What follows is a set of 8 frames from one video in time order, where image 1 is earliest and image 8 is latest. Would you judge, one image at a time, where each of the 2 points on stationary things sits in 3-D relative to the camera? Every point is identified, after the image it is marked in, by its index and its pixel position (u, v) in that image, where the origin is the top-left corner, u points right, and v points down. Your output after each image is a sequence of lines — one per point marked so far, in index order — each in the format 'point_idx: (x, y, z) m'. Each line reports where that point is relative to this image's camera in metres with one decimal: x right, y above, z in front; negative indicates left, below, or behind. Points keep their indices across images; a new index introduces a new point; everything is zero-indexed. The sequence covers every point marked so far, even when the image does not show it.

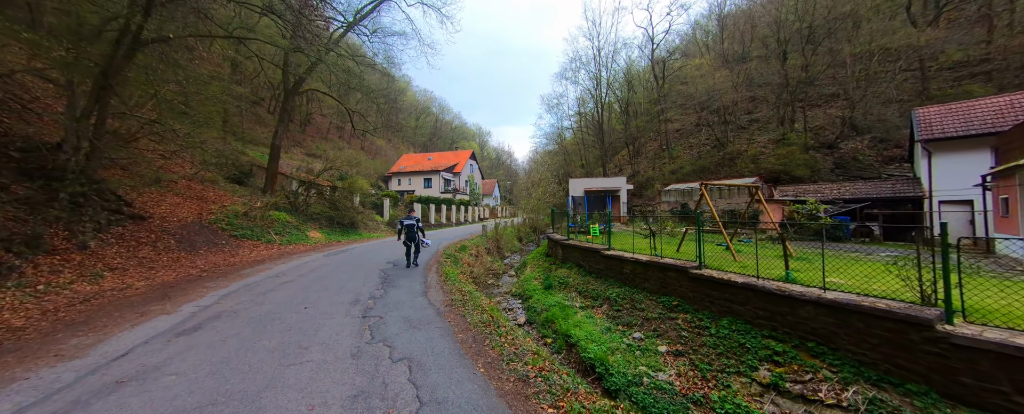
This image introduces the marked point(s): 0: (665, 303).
0: (+2.7, -1.7, +5.6) m
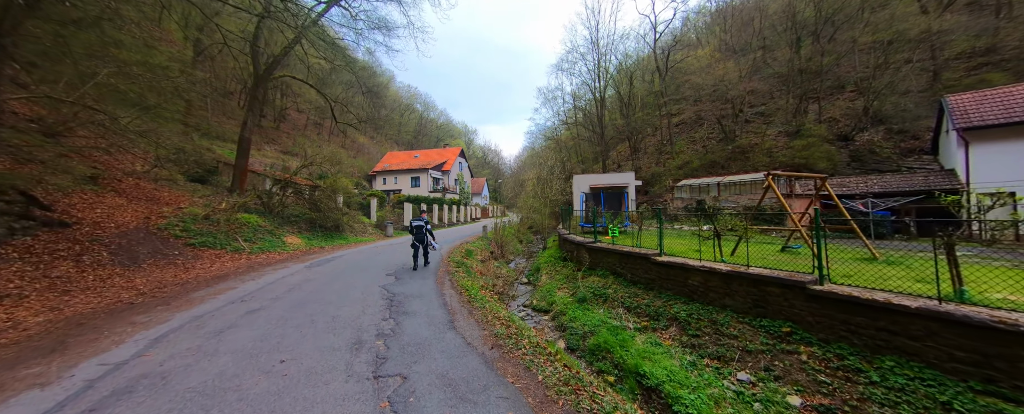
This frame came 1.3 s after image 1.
0: (+3.5, -1.7, +4.2) m
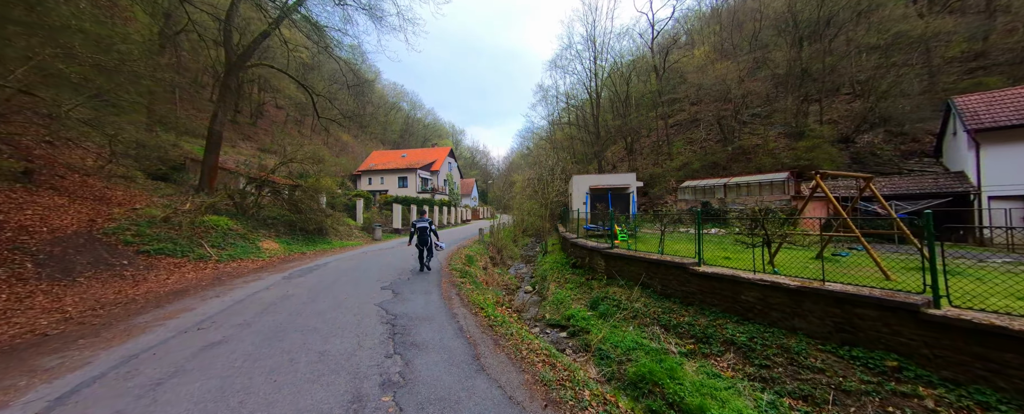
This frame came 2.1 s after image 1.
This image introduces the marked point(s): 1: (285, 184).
0: (+3.9, -1.7, +3.5) m
1: (-10.0, +1.0, +14.0) m
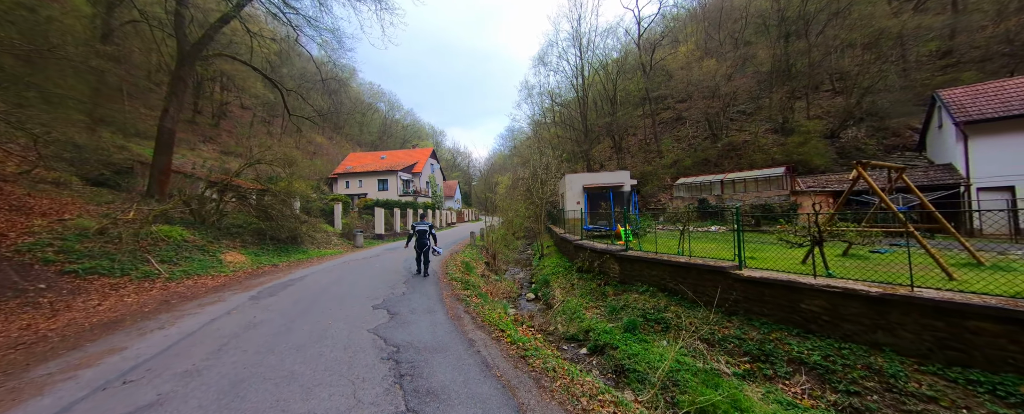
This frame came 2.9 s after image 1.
0: (+4.3, -1.6, +2.8) m
1: (-10.2, +0.7, +12.5) m
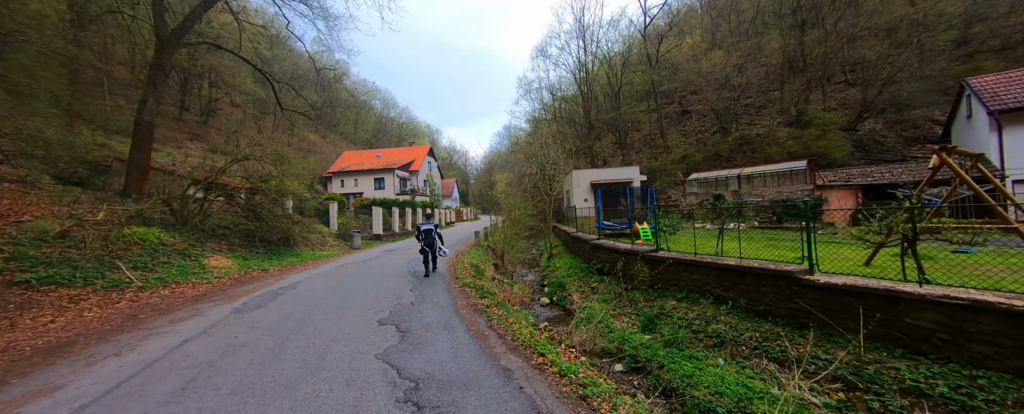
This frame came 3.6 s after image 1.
0: (+4.8, -1.5, +2.1) m
1: (-9.9, +0.8, +11.6) m
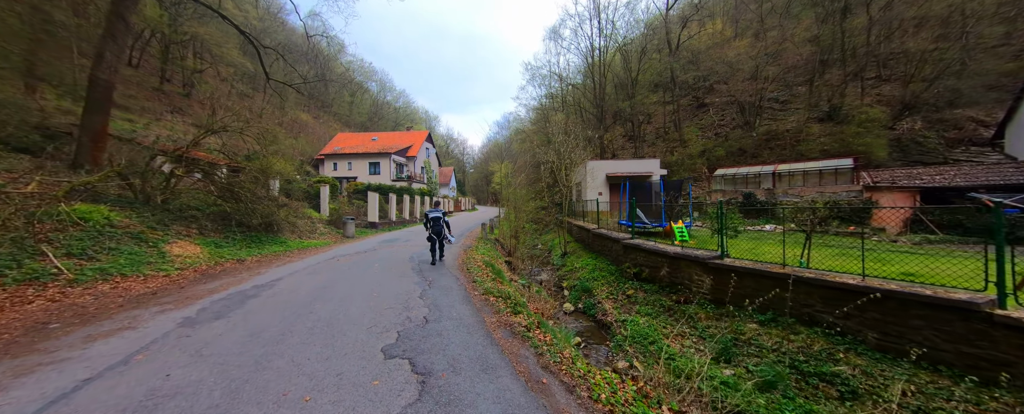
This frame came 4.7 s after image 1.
0: (+5.4, -1.7, +0.9) m
1: (-9.3, +1.4, +10.0) m
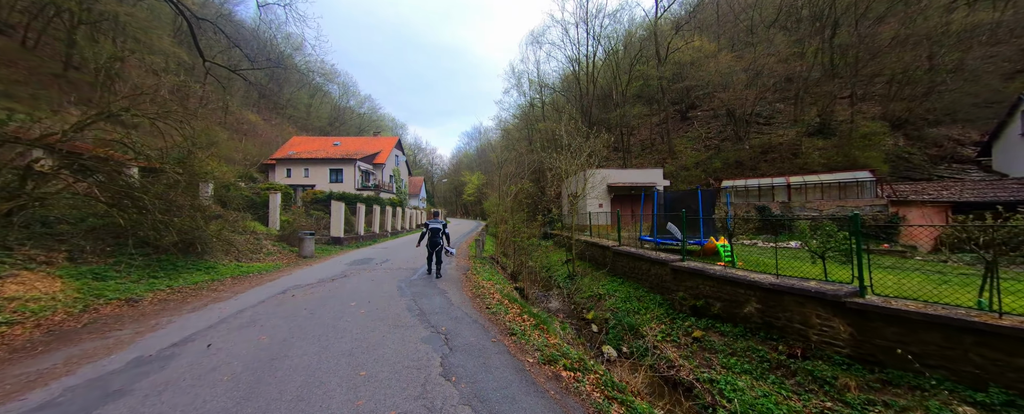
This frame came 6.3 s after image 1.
0: (+6.7, -1.7, -0.5) m
1: (-9.0, +1.2, +7.1) m
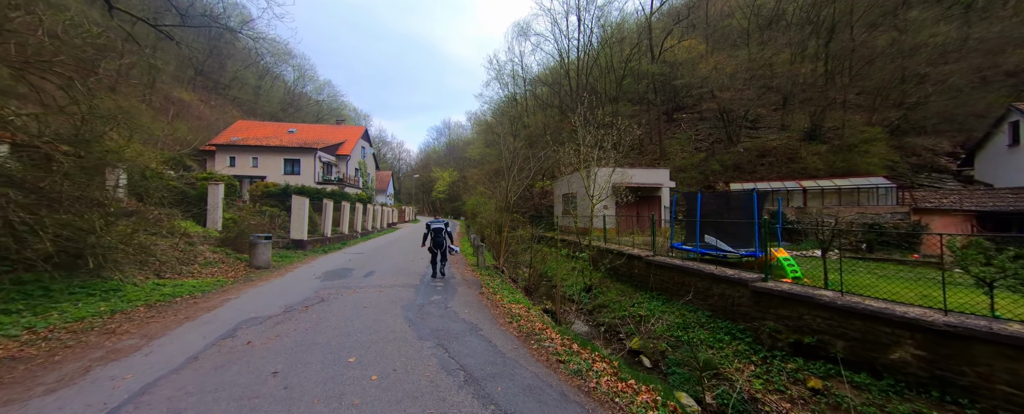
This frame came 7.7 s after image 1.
0: (+8.2, -2.0, -1.3) m
1: (-8.1, +1.3, +4.4) m
